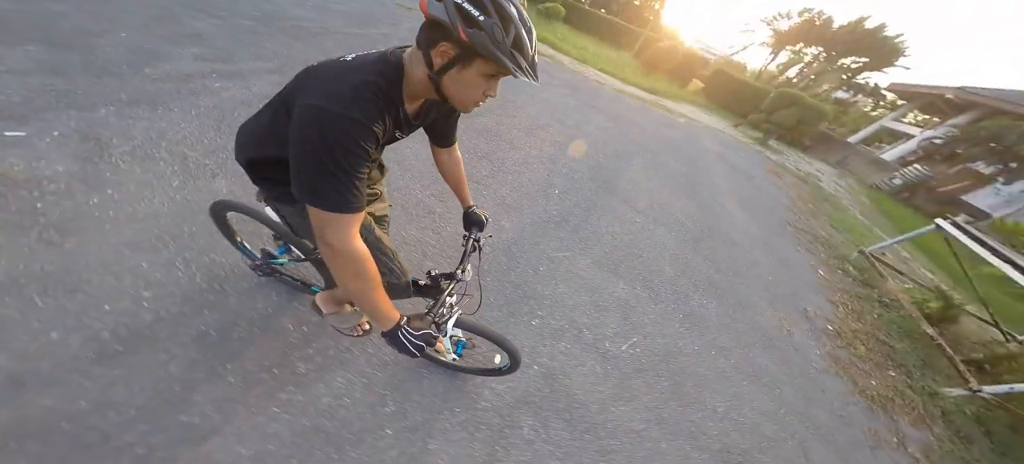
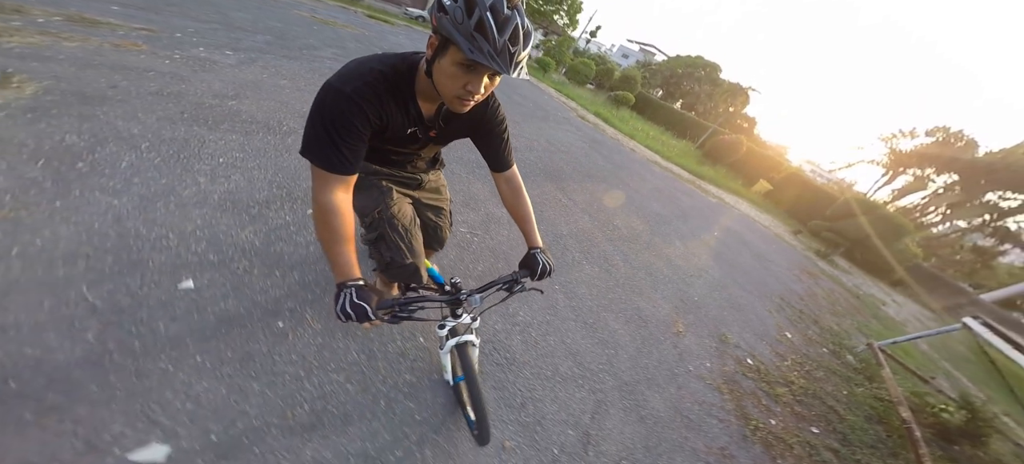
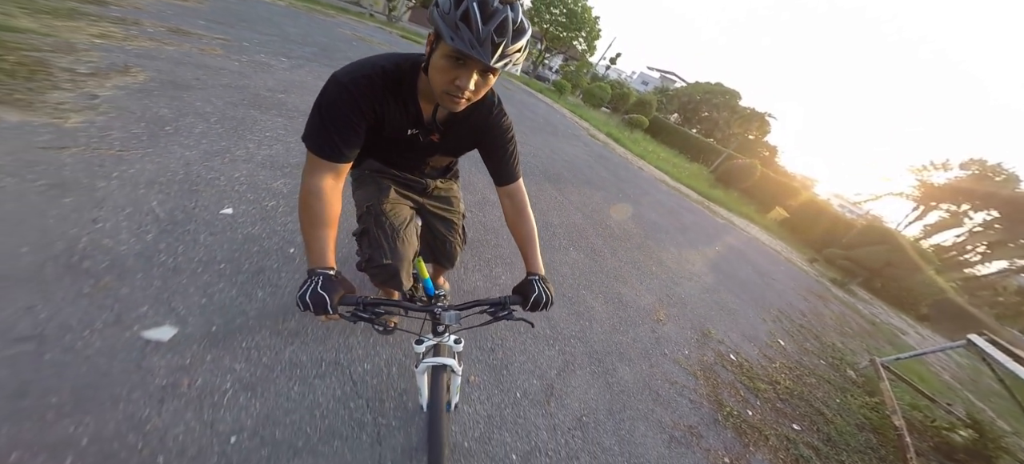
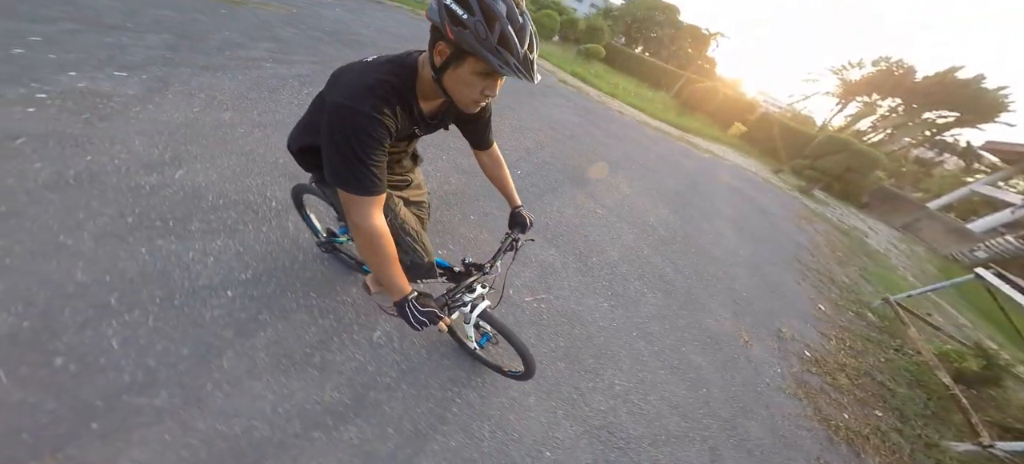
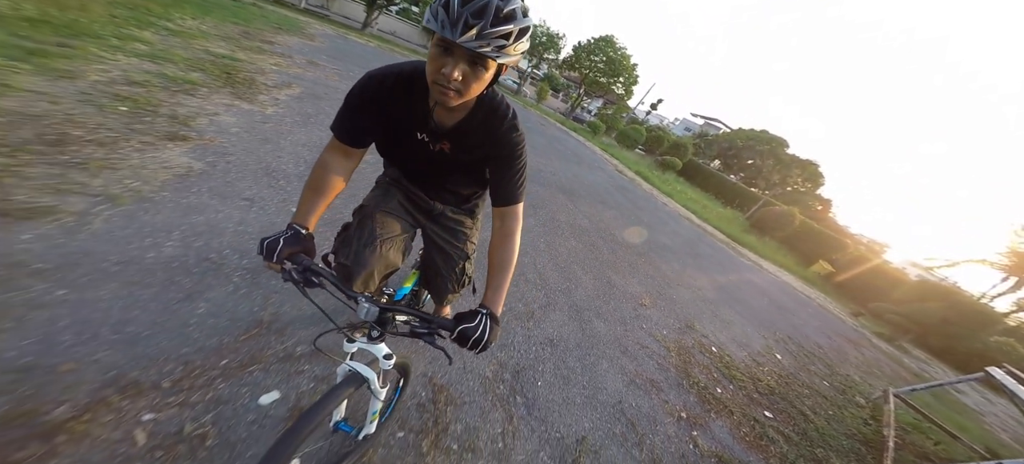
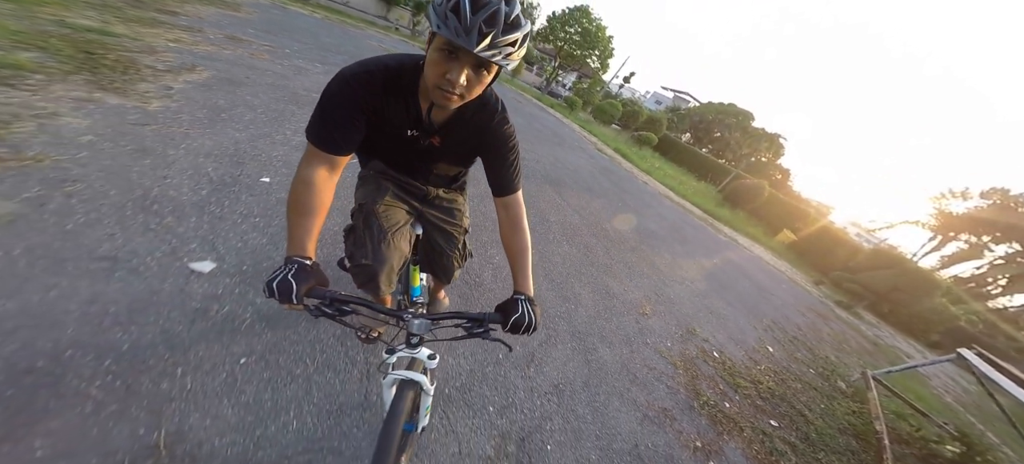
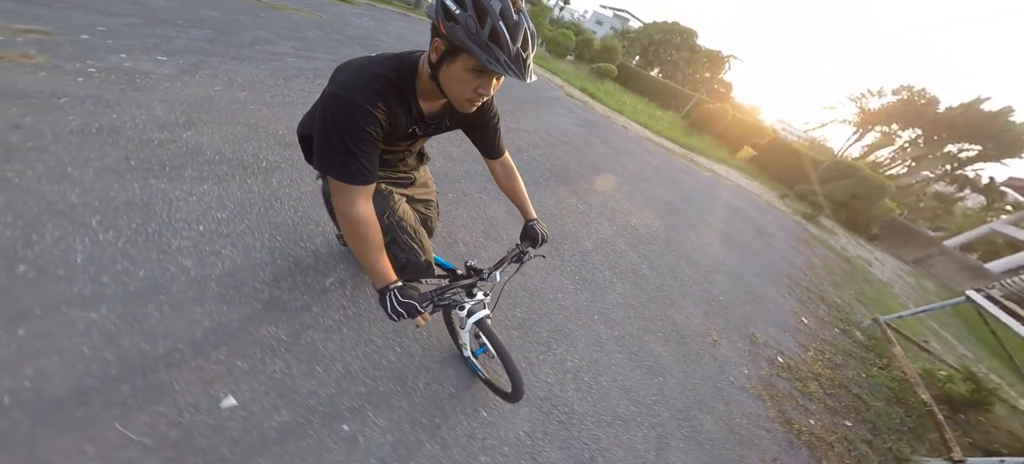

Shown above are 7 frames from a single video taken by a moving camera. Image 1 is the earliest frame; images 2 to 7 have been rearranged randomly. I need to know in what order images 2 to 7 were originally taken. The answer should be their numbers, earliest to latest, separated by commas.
4, 7, 2, 3, 6, 5
